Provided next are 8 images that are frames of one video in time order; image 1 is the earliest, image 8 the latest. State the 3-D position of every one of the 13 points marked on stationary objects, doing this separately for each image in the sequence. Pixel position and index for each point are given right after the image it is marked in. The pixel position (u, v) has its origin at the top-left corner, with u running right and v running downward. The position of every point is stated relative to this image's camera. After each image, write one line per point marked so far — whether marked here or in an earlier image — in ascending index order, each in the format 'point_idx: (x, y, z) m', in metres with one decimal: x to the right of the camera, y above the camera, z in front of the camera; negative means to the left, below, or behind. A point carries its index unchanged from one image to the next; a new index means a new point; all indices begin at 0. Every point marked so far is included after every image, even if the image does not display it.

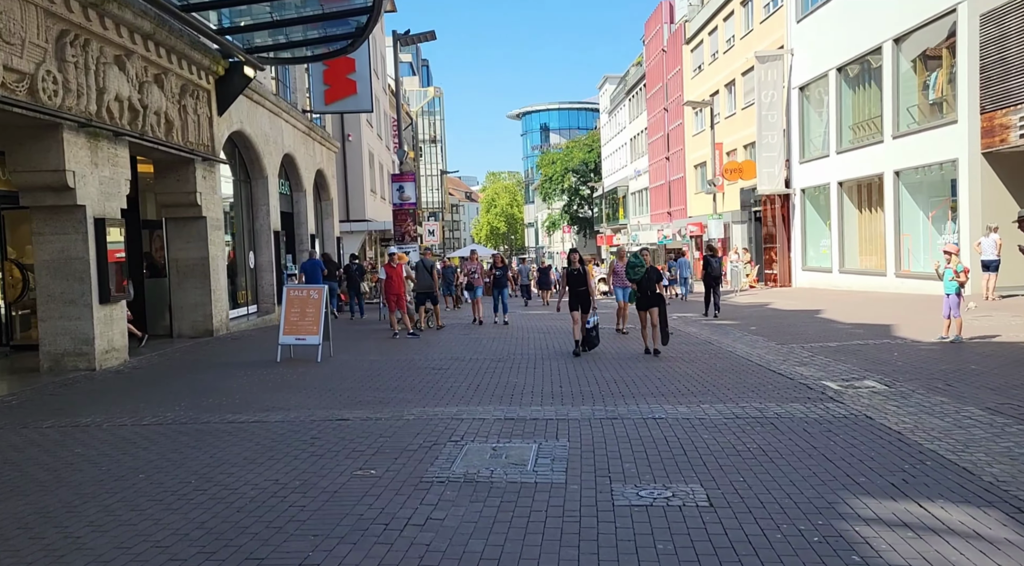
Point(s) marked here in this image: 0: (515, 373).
0: (0.0, -1.0, +10.2) m
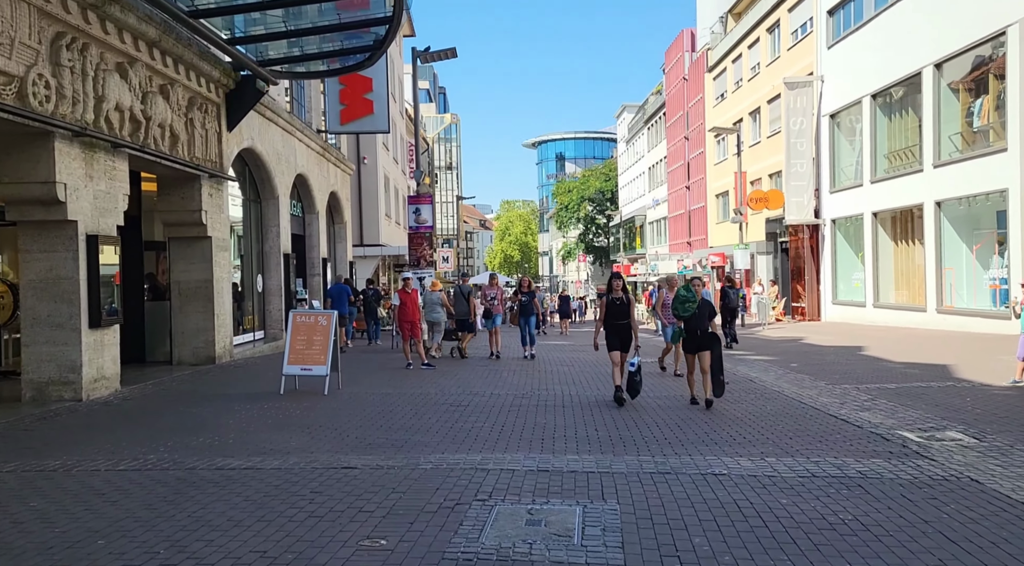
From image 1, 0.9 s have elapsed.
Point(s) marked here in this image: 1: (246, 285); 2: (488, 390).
0: (+0.3, -1.3, +9.1) m
1: (-5.3, 0.0, +17.8) m
2: (-0.3, -1.4, +11.4) m
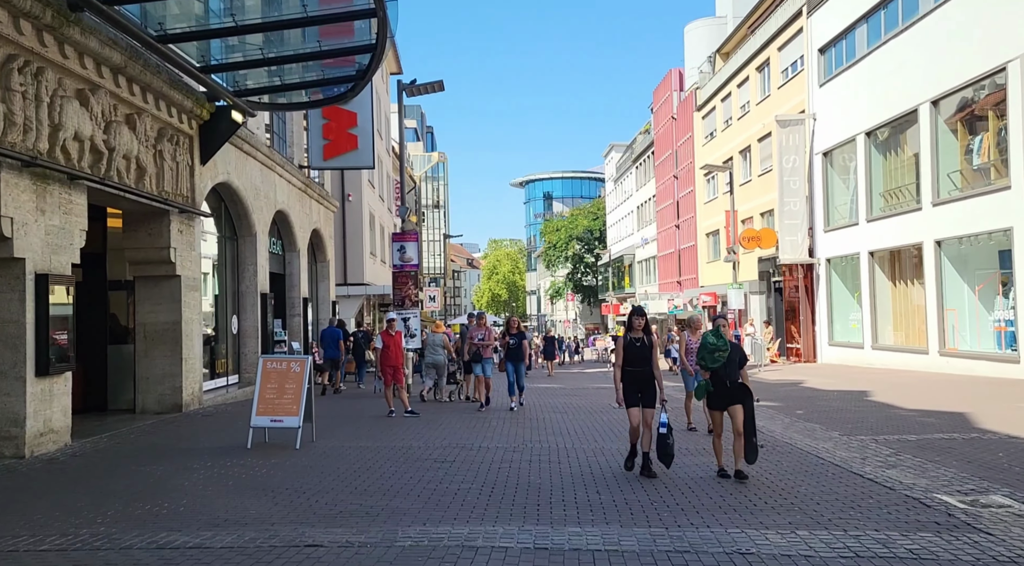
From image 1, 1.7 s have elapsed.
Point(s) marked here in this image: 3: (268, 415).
0: (+0.2, -1.7, +8.2) m
1: (-5.5, -0.8, +16.8) m
2: (-0.4, -1.9, +10.5) m
3: (-2.7, -1.5, +10.1) m
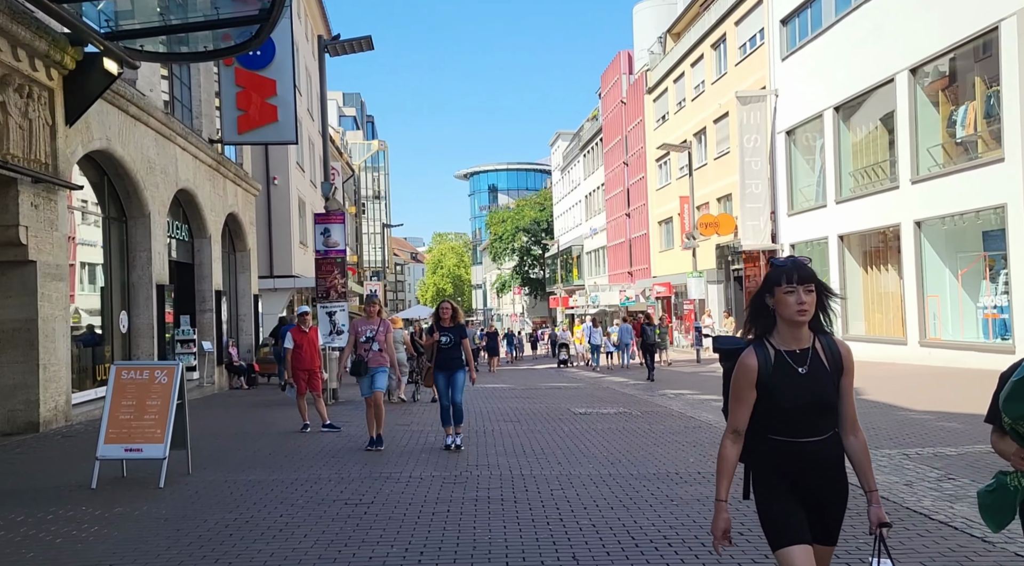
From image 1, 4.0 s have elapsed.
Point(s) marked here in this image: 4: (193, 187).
0: (-0.2, -1.6, +5.8) m
1: (-6.4, -0.6, +14.1) m
2: (-0.9, -1.7, +8.0) m
3: (-3.3, -1.3, +7.5) m
4: (-6.3, +1.9, +17.8) m
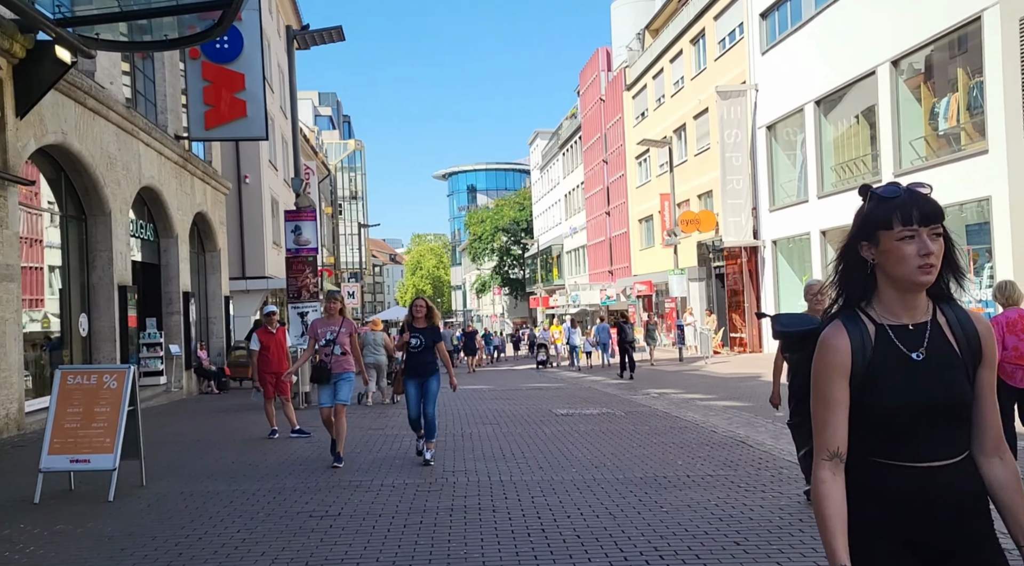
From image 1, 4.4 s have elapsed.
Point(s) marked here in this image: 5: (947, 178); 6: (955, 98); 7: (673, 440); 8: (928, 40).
0: (-0.3, -1.5, +5.3) m
1: (-6.7, -0.7, +13.4) m
2: (-1.1, -1.7, +7.5) m
3: (-3.4, -1.3, +6.9) m
4: (-6.8, +1.9, +17.1) m
5: (+9.2, +2.2, +19.0) m
6: (+9.3, +3.9, +18.8) m
7: (+1.8, -1.8, +9.9) m
8: (+9.0, +5.2, +19.3) m
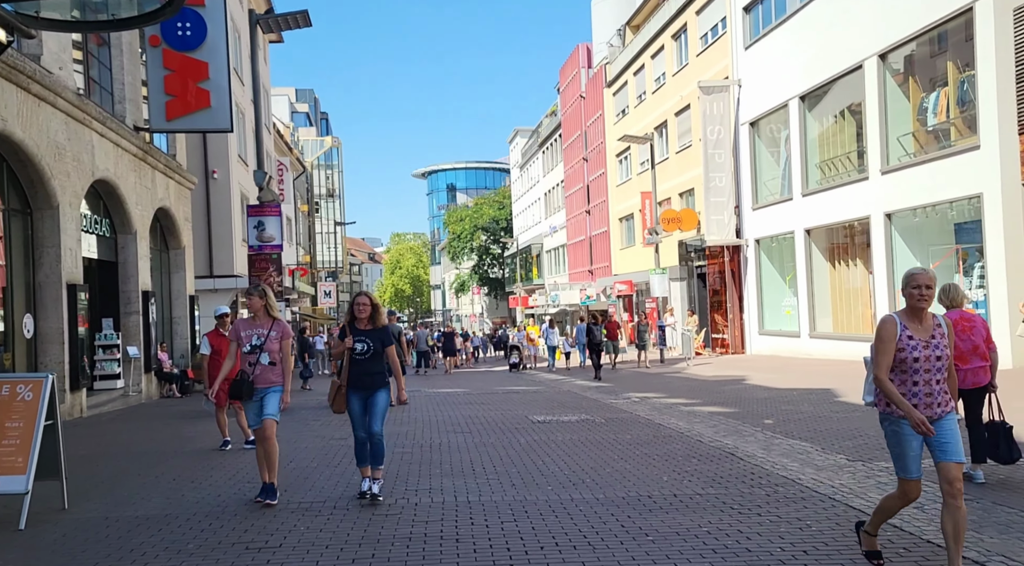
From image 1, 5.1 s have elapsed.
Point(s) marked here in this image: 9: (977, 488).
0: (-0.5, -1.5, +4.6) m
1: (-7.1, -0.6, +12.5) m
2: (-1.4, -1.6, +6.8) m
3: (-3.7, -1.3, +6.1) m
4: (-7.2, +1.9, +16.2) m
5: (+8.7, +2.2, +18.4) m
6: (+8.8, +3.9, +18.3) m
7: (+1.5, -1.7, +9.2) m
8: (+8.5, +5.2, +18.8) m
9: (+3.5, -1.5, +6.8) m
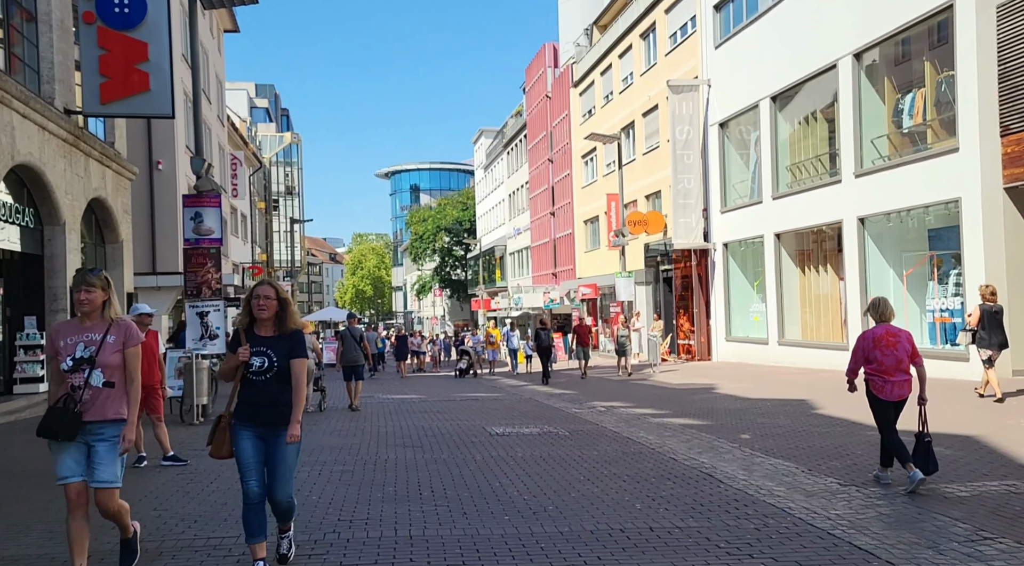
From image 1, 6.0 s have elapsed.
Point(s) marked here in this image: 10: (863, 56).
0: (-0.7, -1.5, +3.6) m
1: (-7.6, -0.5, +11.2) m
2: (-1.7, -1.6, +5.7) m
3: (-4.0, -1.2, +5.0) m
4: (-7.9, +2.0, +14.9) m
5: (+7.9, +2.1, +17.8) m
6: (+8.1, +3.7, +17.6) m
7: (+1.1, -1.8, +8.3) m
8: (+7.7, +5.1, +18.1) m
9: (+3.2, -1.6, +5.9) m
10: (+7.6, +4.9, +19.4) m
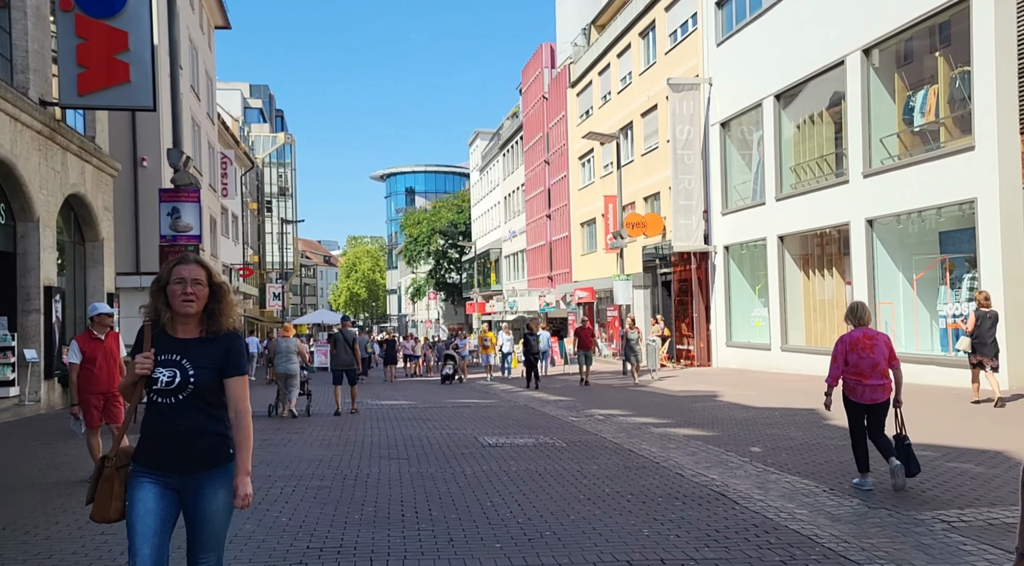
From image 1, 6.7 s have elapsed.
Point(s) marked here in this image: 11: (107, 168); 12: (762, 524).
0: (-0.8, -1.5, +2.8) m
1: (-7.7, -0.5, +10.5) m
2: (-1.8, -1.6, +5.0) m
3: (-4.0, -1.2, +4.2) m
4: (-7.9, +2.0, +14.2) m
5: (+7.9, +2.0, +17.1) m
6: (+8.0, +3.7, +17.0) m
7: (+1.0, -1.8, +7.6) m
8: (+7.7, +5.0, +17.5) m
9: (+3.1, -1.6, +5.2) m
10: (+7.5, +4.8, +18.7) m
11: (-8.7, +2.5, +19.3) m
12: (+1.7, -1.7, +6.3) m
